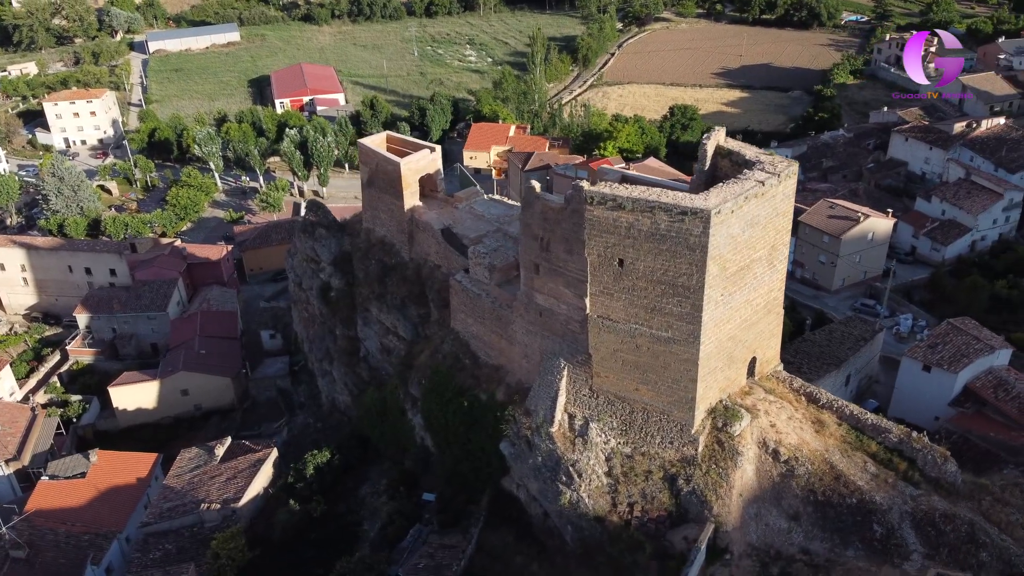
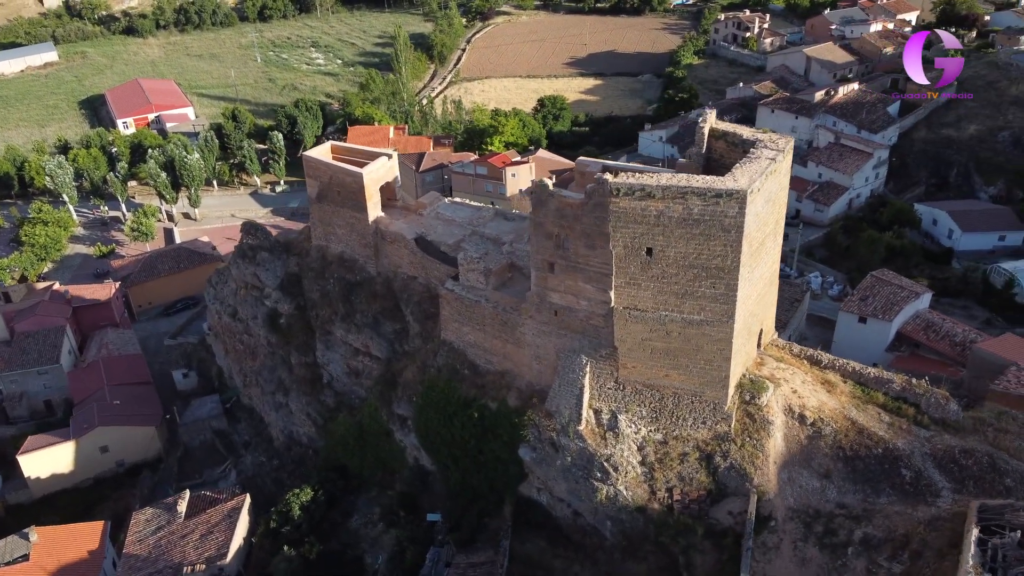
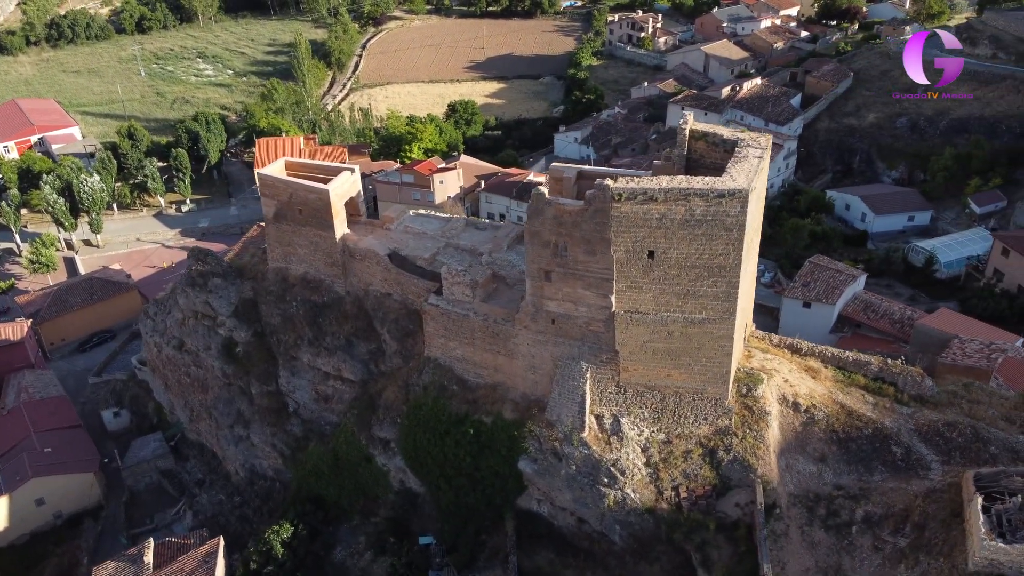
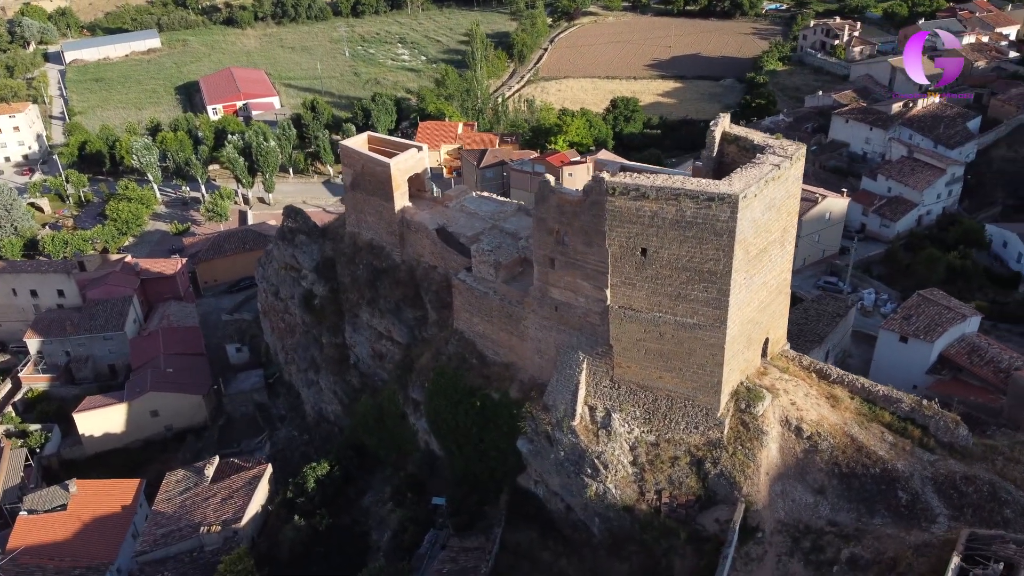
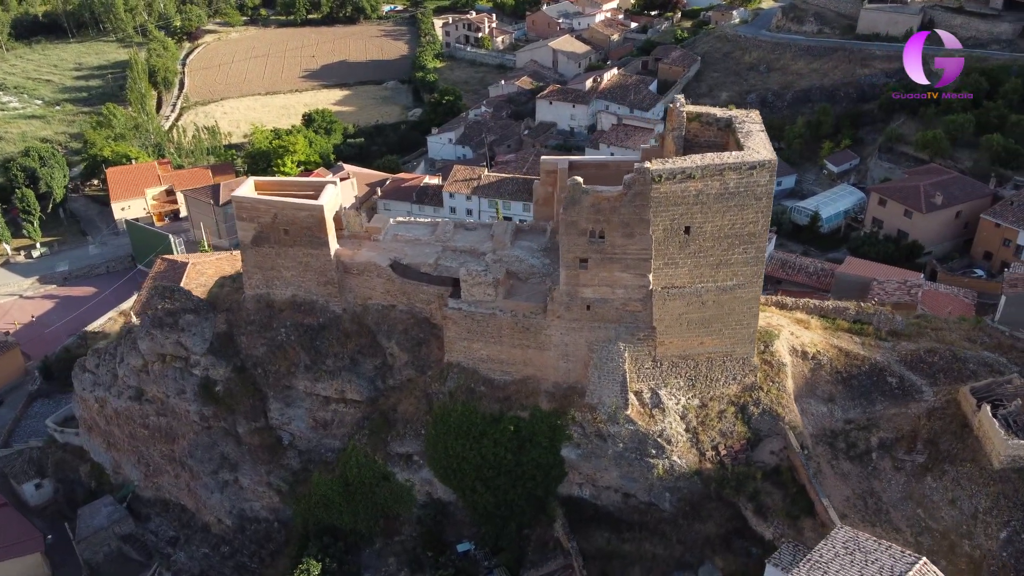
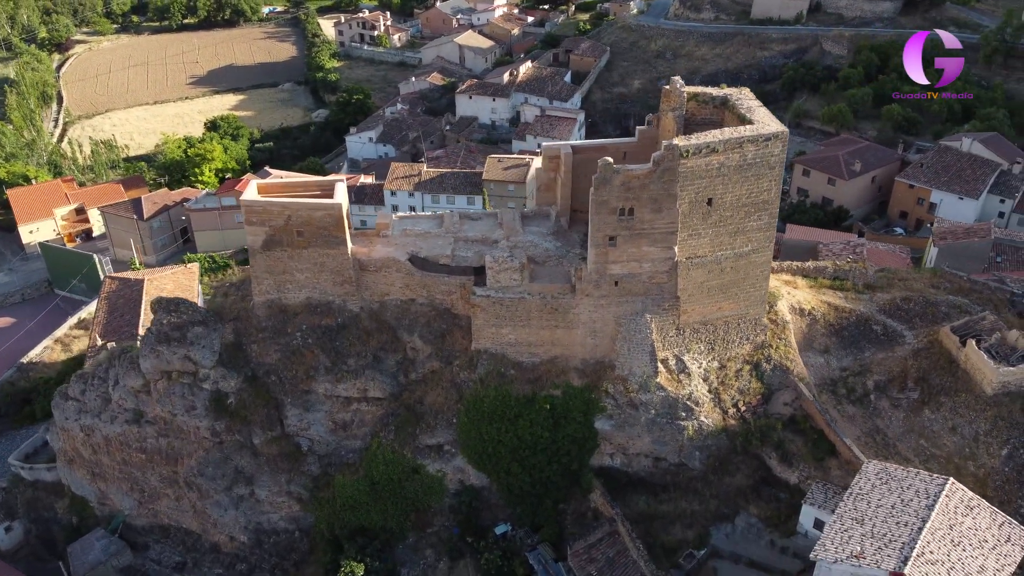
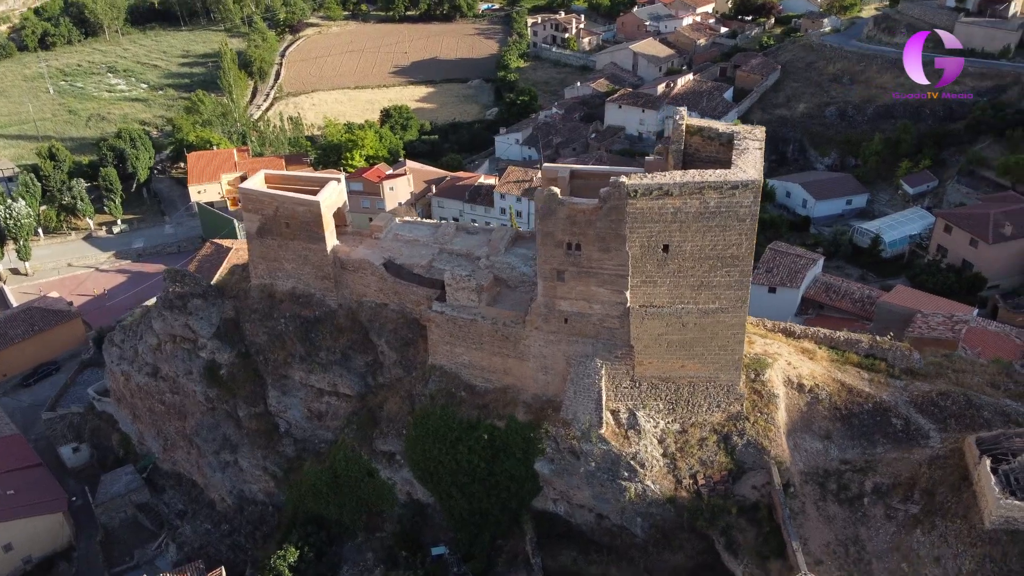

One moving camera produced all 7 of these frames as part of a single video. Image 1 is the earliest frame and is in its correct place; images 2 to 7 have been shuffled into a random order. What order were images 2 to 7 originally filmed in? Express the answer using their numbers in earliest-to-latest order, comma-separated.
4, 2, 3, 7, 5, 6
